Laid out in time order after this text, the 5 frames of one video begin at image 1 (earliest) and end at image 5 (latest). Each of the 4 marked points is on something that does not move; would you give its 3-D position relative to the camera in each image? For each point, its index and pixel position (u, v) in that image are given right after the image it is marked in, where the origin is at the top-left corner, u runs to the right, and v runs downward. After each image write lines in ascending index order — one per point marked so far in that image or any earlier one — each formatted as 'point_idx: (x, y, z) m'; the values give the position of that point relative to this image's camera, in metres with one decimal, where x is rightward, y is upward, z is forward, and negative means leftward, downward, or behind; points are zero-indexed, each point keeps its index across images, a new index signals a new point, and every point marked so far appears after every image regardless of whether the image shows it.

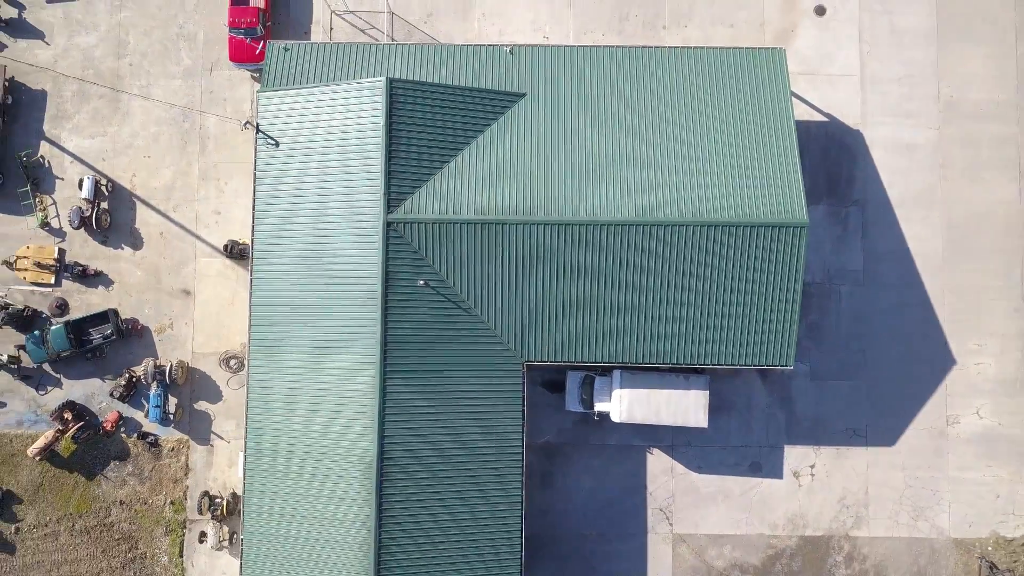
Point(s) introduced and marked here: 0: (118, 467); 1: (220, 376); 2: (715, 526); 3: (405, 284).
0: (-14.3, -6.5, +19.8) m
1: (-10.7, -3.2, +20.0) m
2: (+7.2, -8.4, +19.3) m
3: (-3.3, +0.1, +16.8) m
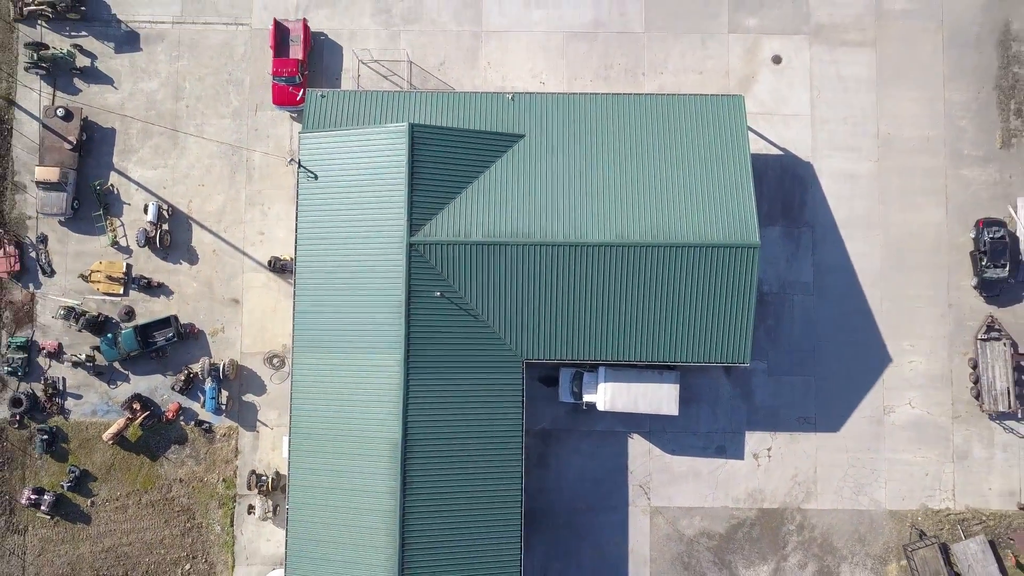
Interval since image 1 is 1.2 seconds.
0: (-14.2, -6.9, +23.3) m
1: (-10.6, -3.6, +23.5) m
2: (+7.3, -8.8, +22.7) m
3: (-3.2, -0.3, +20.3) m
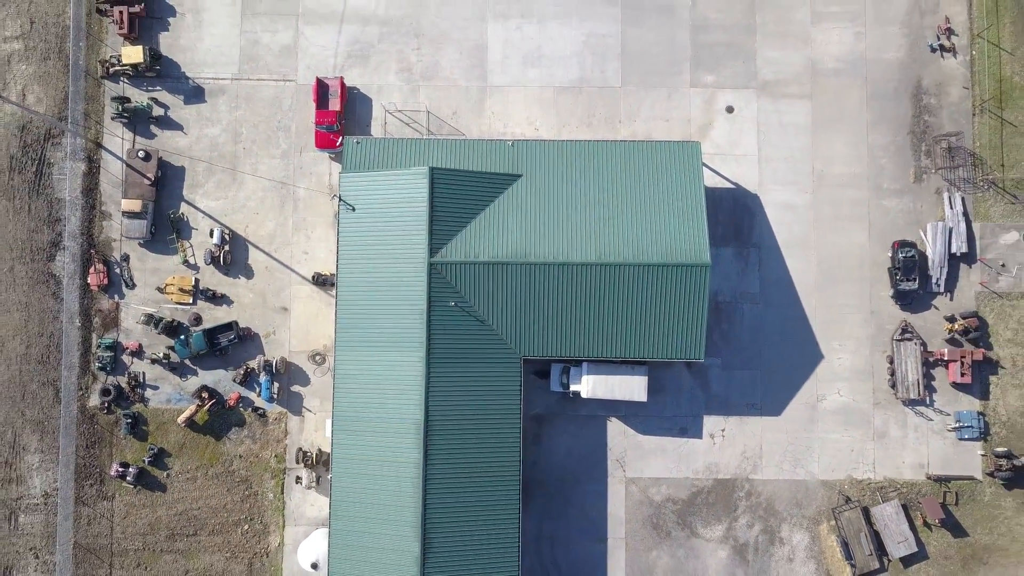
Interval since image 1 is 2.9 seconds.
0: (-14.2, -7.4, +28.3) m
1: (-10.6, -4.1, +28.5) m
2: (+7.3, -9.3, +27.7) m
3: (-3.2, -0.8, +25.3) m
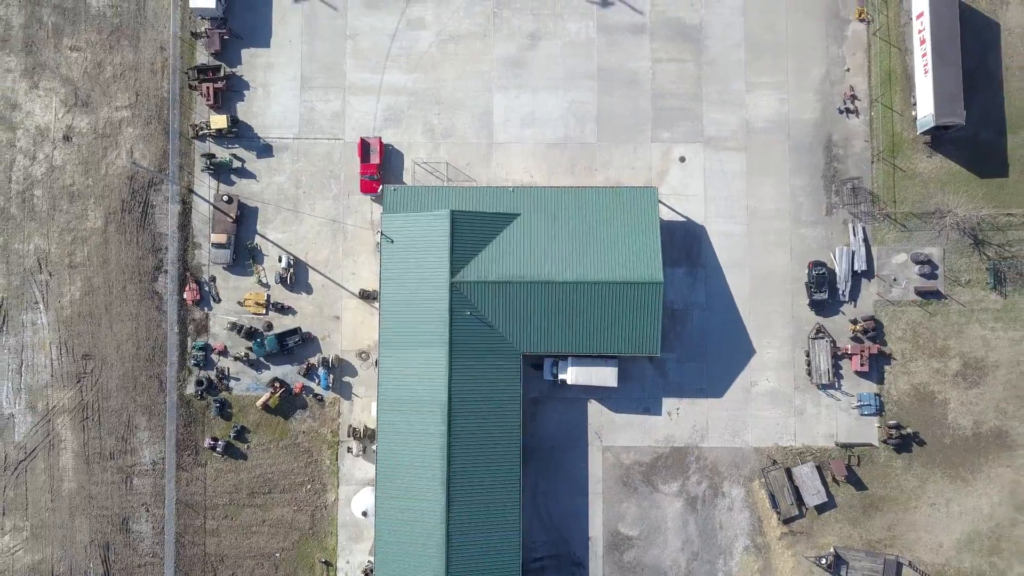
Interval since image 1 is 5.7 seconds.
0: (-14.1, -8.3, +36.5) m
1: (-10.5, -5.0, +36.7) m
2: (+7.4, -10.1, +35.7) m
3: (-3.2, -1.6, +33.5) m
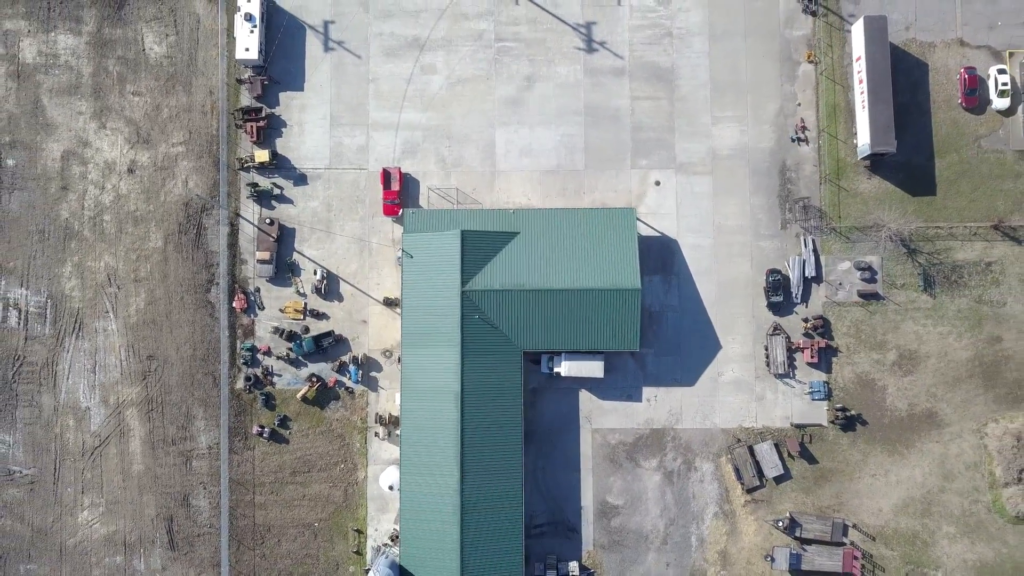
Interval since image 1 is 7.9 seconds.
0: (-13.9, -9.0, +42.7) m
1: (-10.3, -5.7, +43.0) m
2: (+7.7, -10.5, +41.9) m
3: (-3.0, -2.1, +39.8) m
